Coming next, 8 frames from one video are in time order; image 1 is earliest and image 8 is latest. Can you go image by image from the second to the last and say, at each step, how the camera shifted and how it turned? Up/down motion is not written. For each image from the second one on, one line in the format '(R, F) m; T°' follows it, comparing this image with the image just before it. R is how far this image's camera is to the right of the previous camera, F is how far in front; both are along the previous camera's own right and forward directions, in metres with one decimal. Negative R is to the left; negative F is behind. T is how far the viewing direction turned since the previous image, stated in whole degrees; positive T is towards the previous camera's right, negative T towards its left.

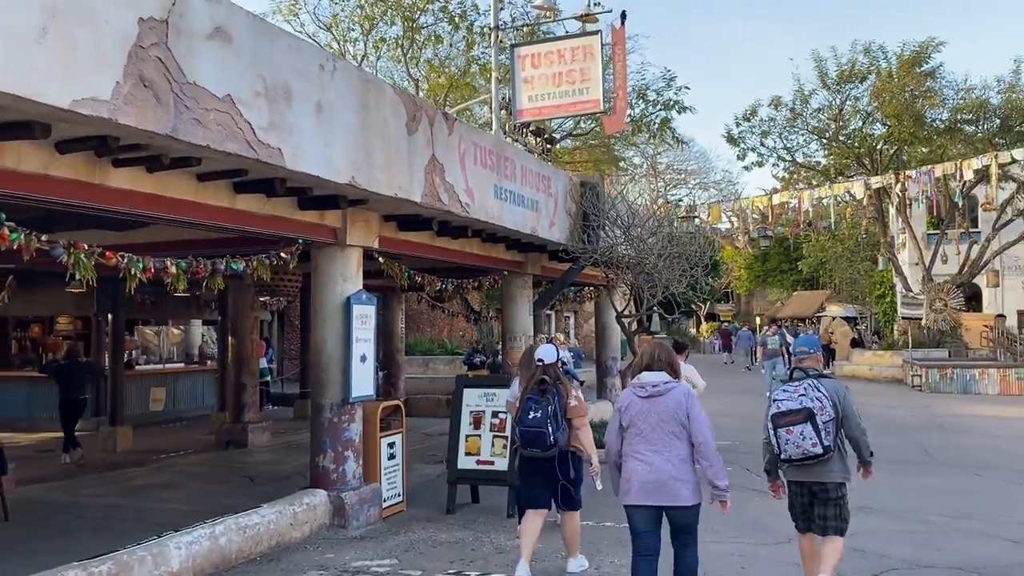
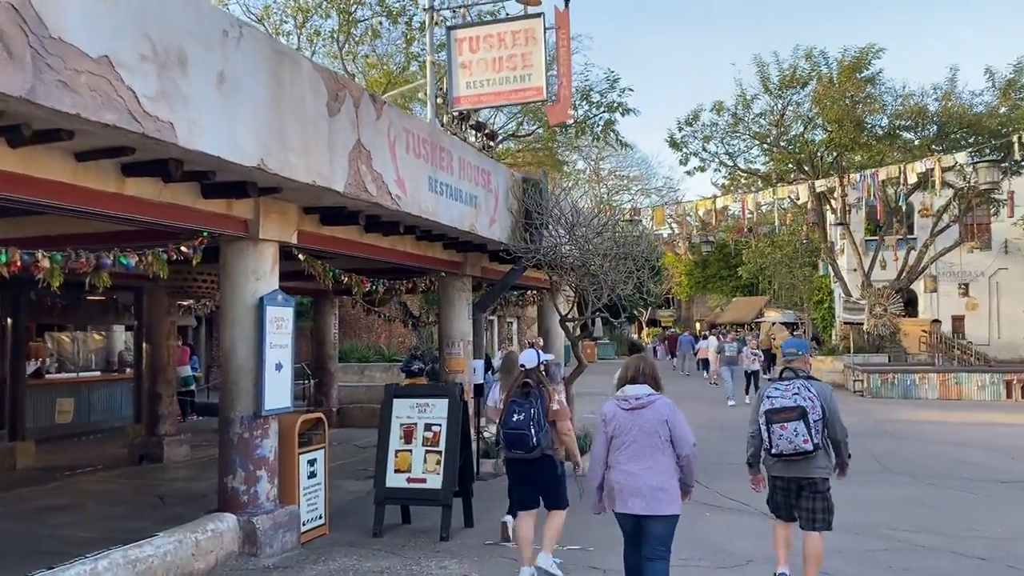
(+0.1, +0.7) m; +4°
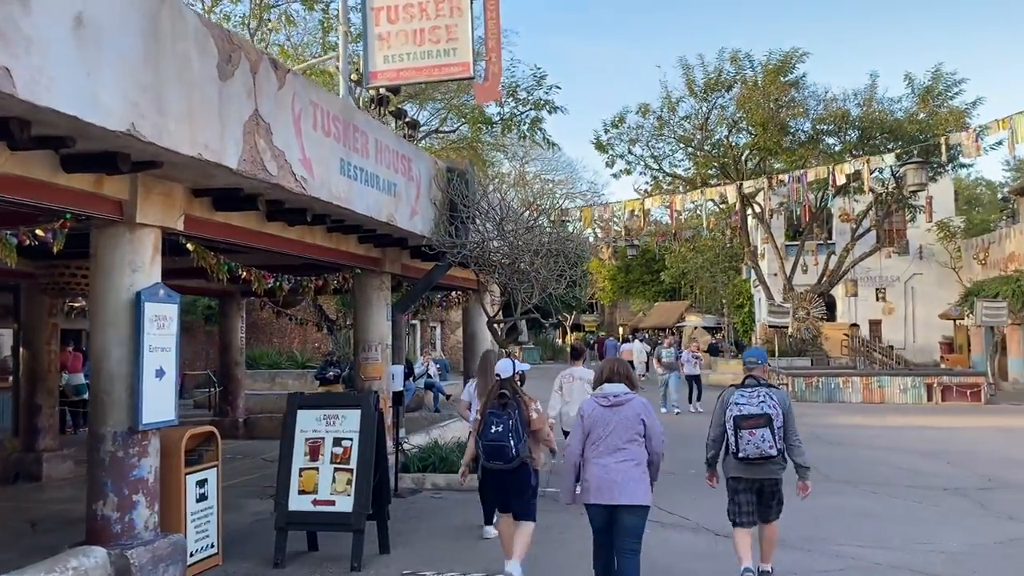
(0.0, +0.8) m; +5°
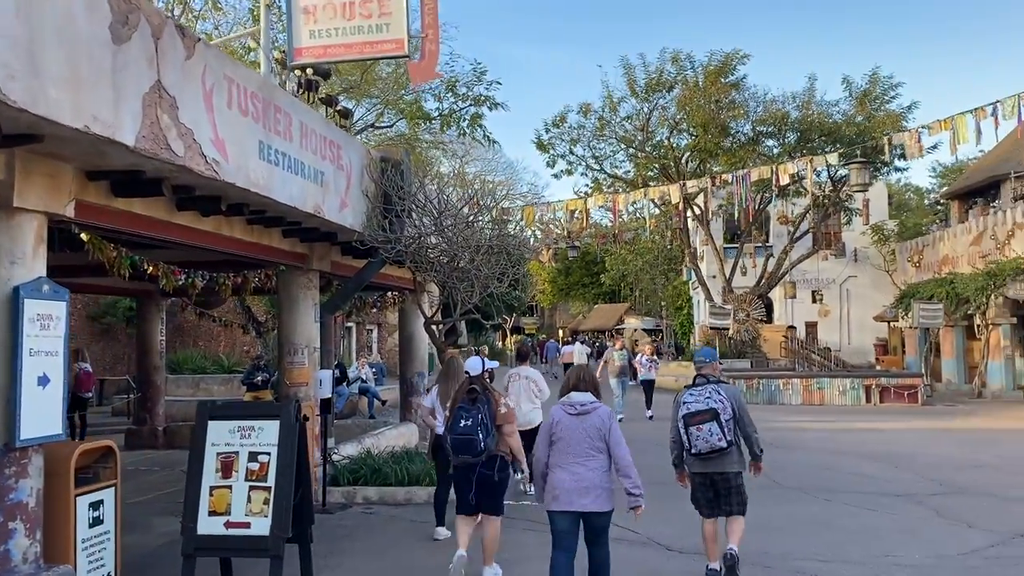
(0.0, +0.6) m; +4°
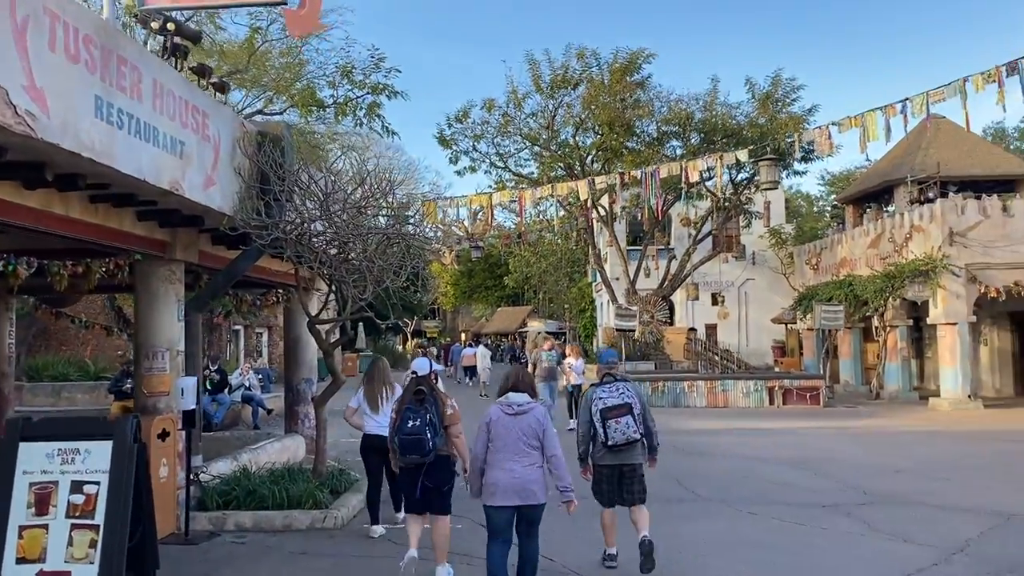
(0.0, +1.0) m; +6°
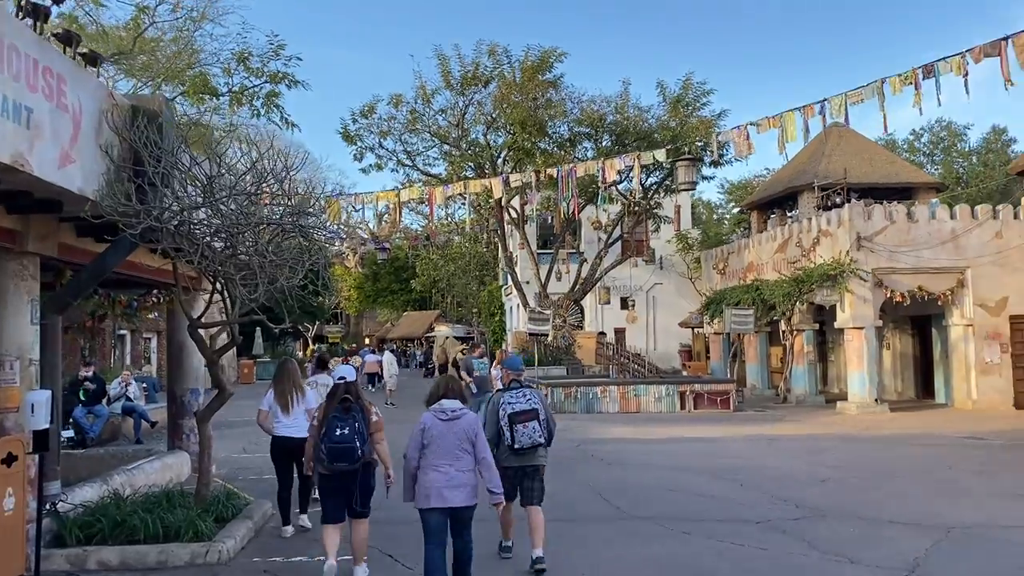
(-0.1, +0.8) m; +6°
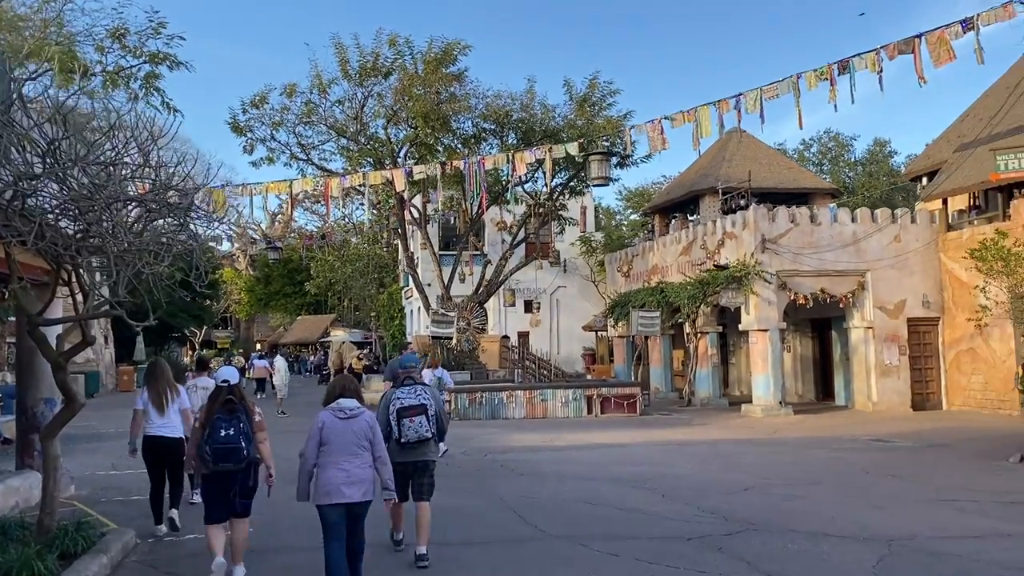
(-0.1, +0.9) m; +7°
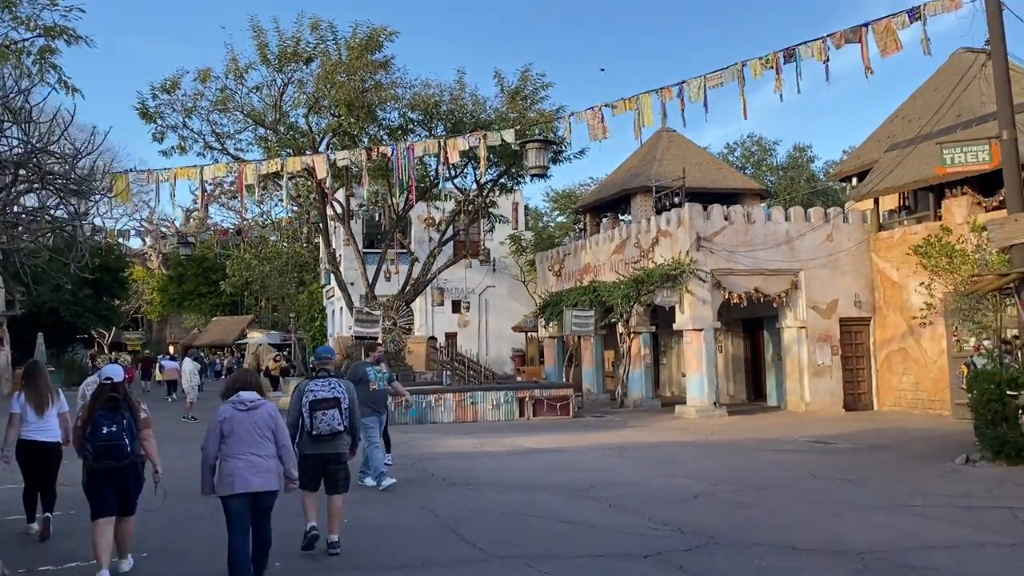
(-0.1, +0.9) m; +5°
